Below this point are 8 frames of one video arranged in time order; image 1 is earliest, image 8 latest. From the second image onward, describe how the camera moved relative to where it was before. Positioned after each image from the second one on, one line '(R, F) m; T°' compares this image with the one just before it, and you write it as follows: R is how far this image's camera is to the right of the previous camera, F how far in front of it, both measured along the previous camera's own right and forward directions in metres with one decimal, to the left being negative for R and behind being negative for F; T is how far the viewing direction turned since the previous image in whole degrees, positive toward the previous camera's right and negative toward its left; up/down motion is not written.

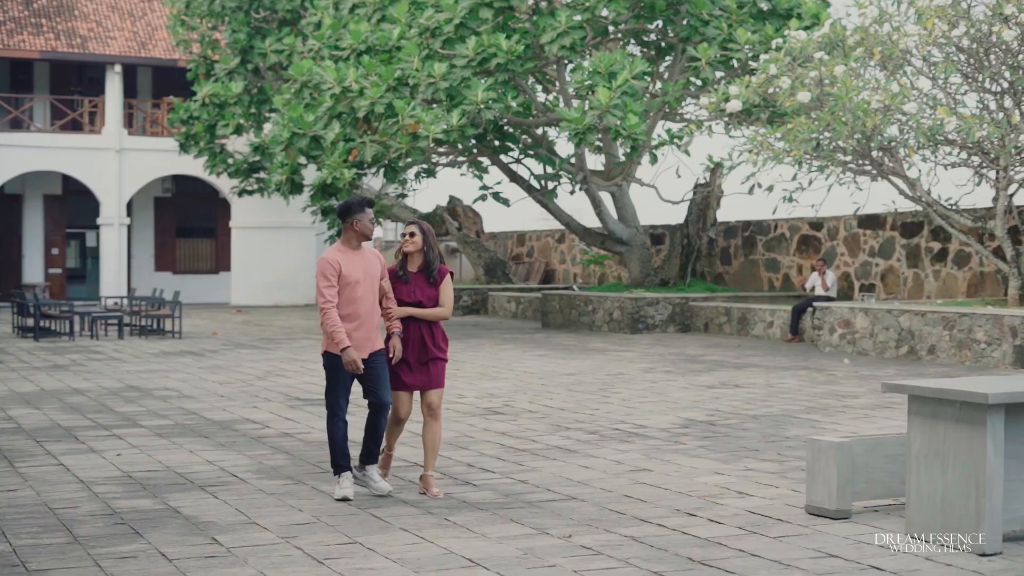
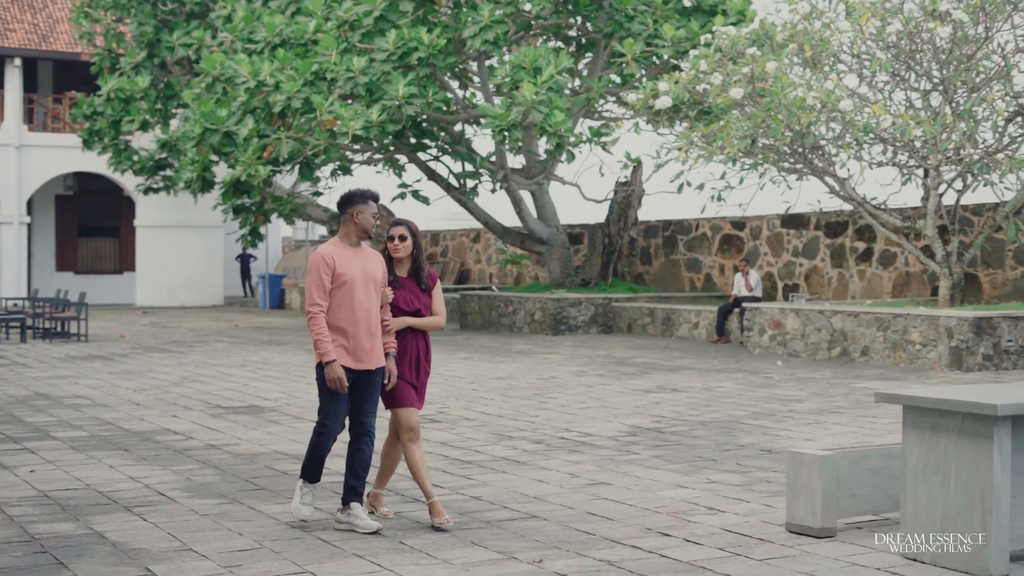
(-0.2, +0.5) m; +4°
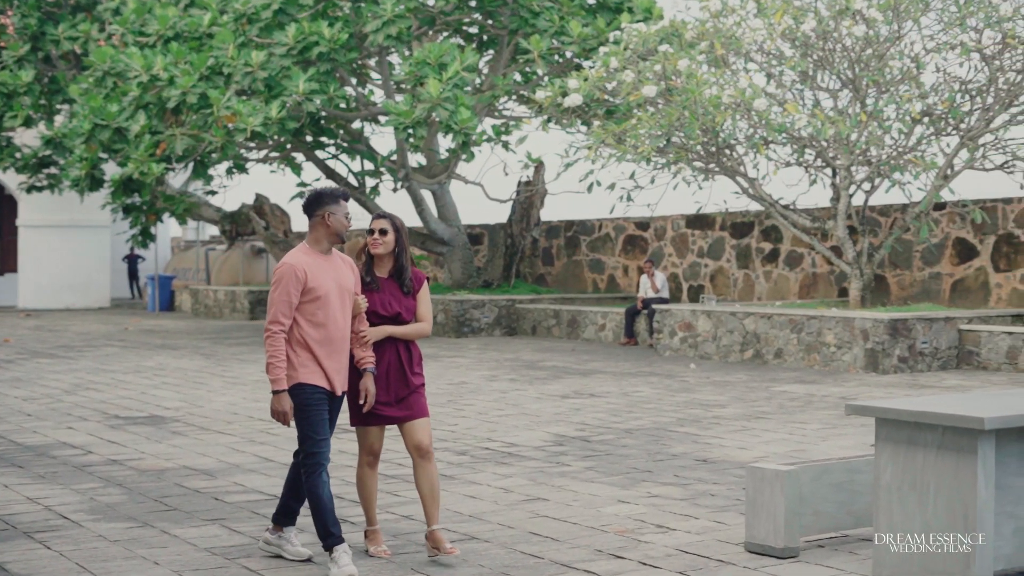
(-0.2, +0.4) m; +4°
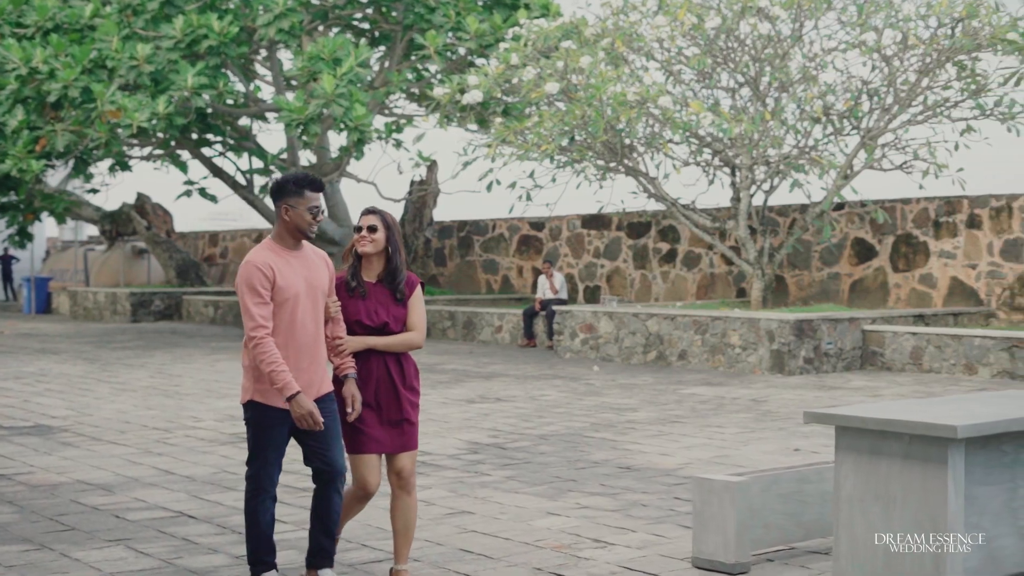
(-0.2, +0.4) m; +5°
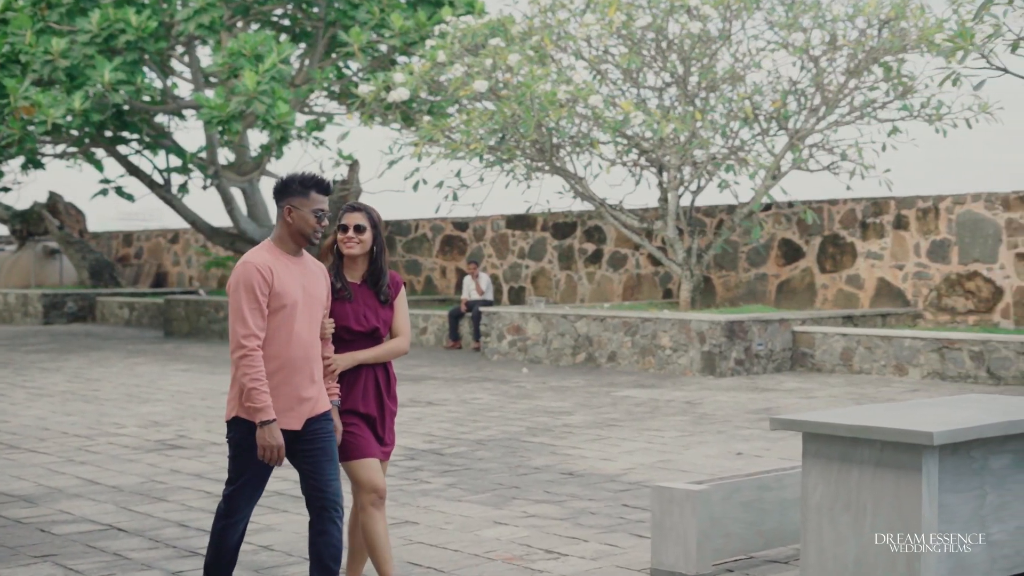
(-0.1, +0.2) m; +3°
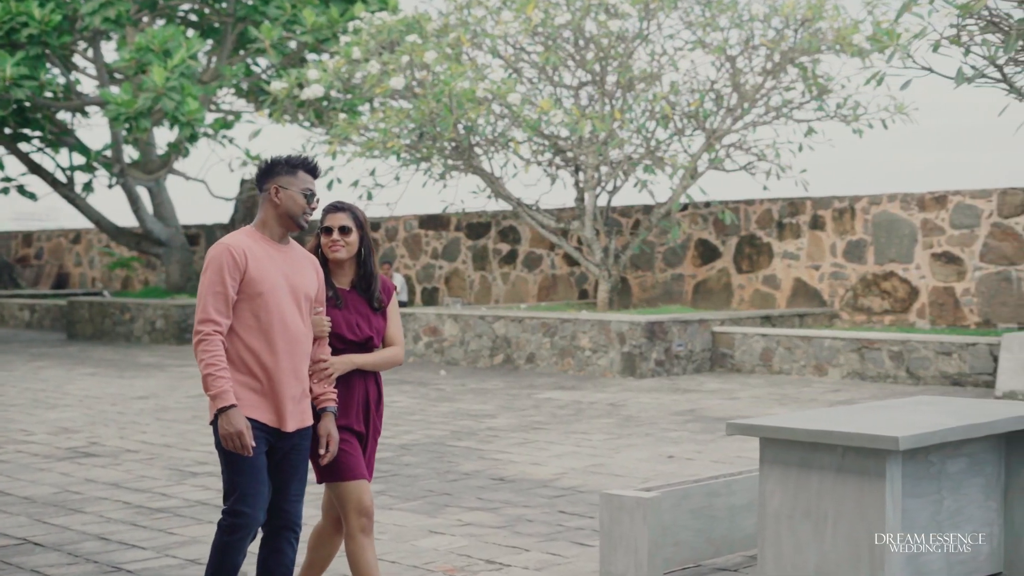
(-0.1, +0.2) m; +4°
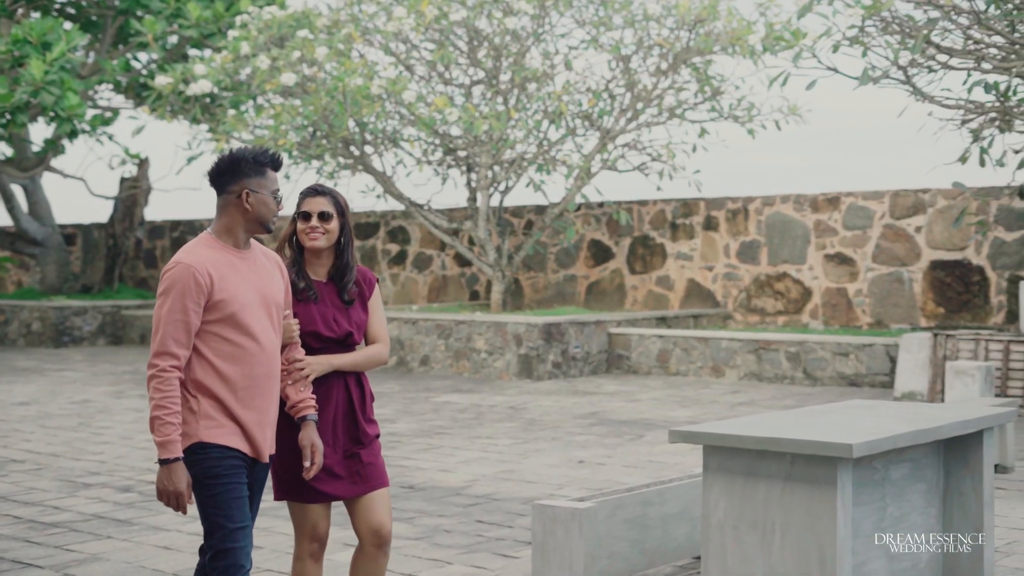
(-0.2, +0.2) m; +5°
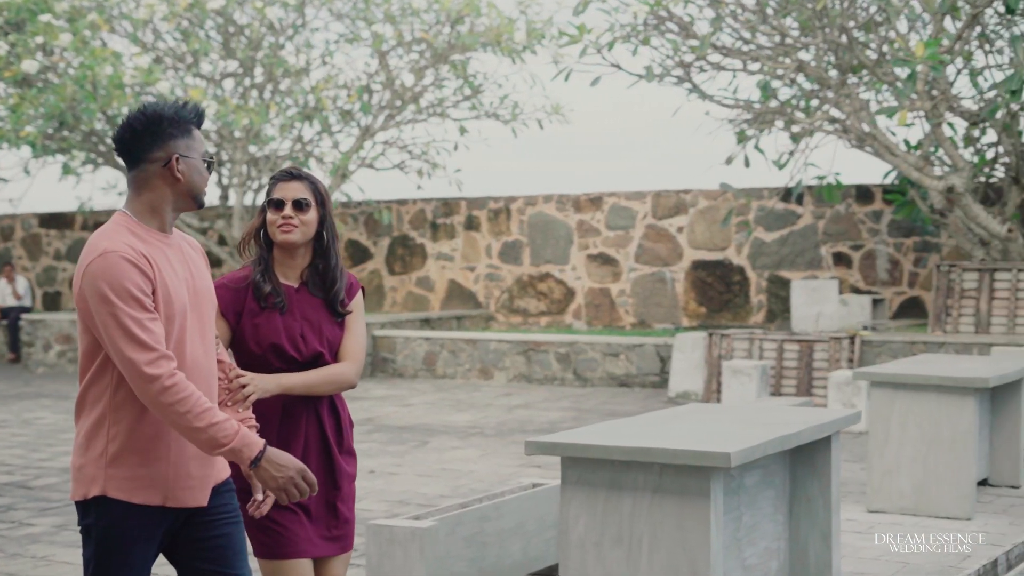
(-0.3, +0.4) m; +10°
